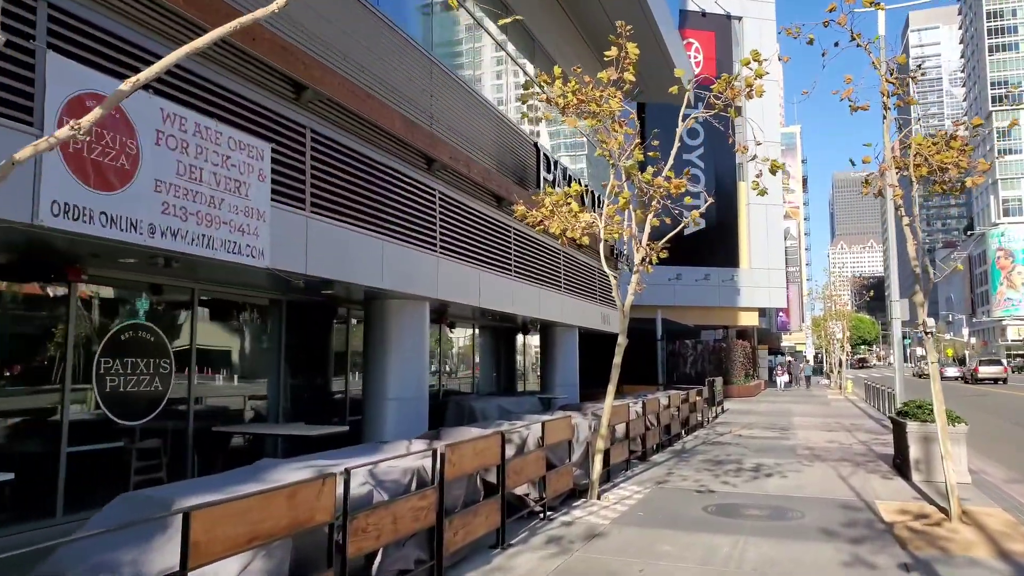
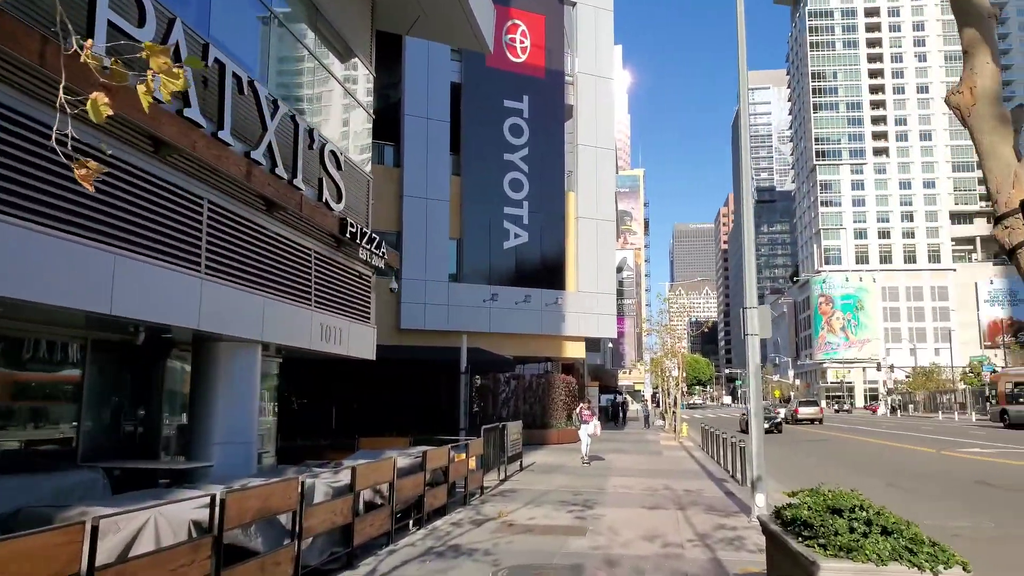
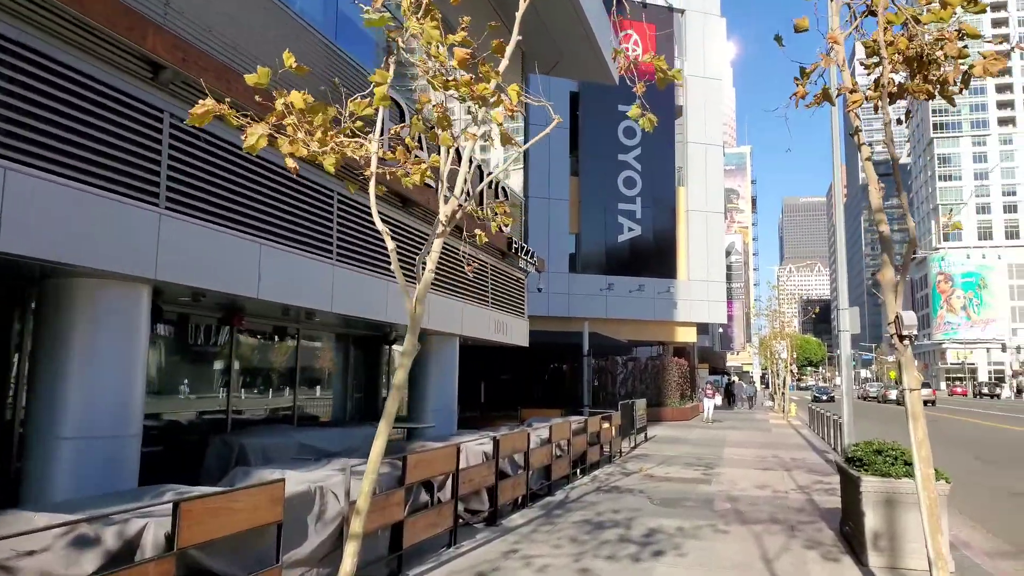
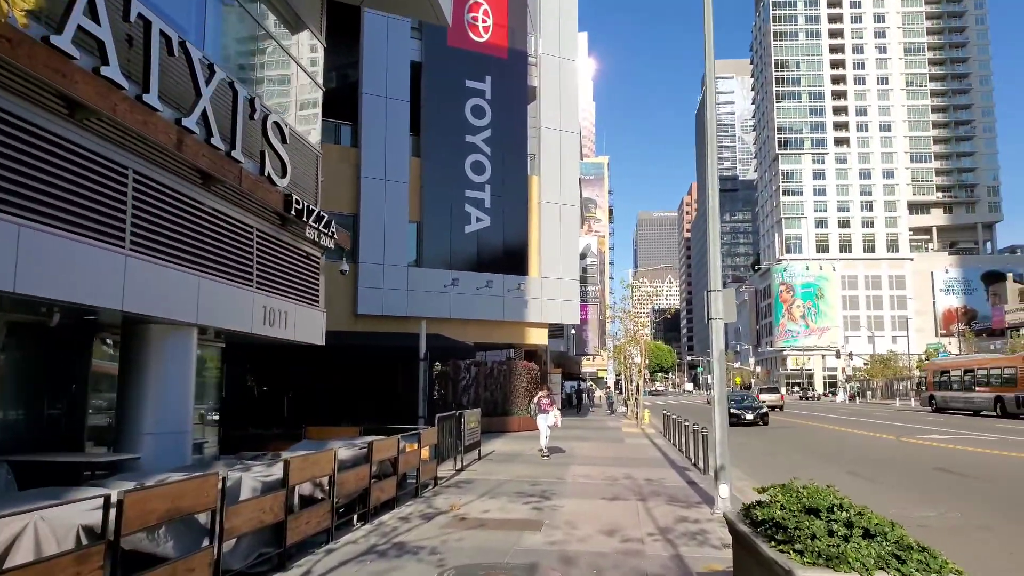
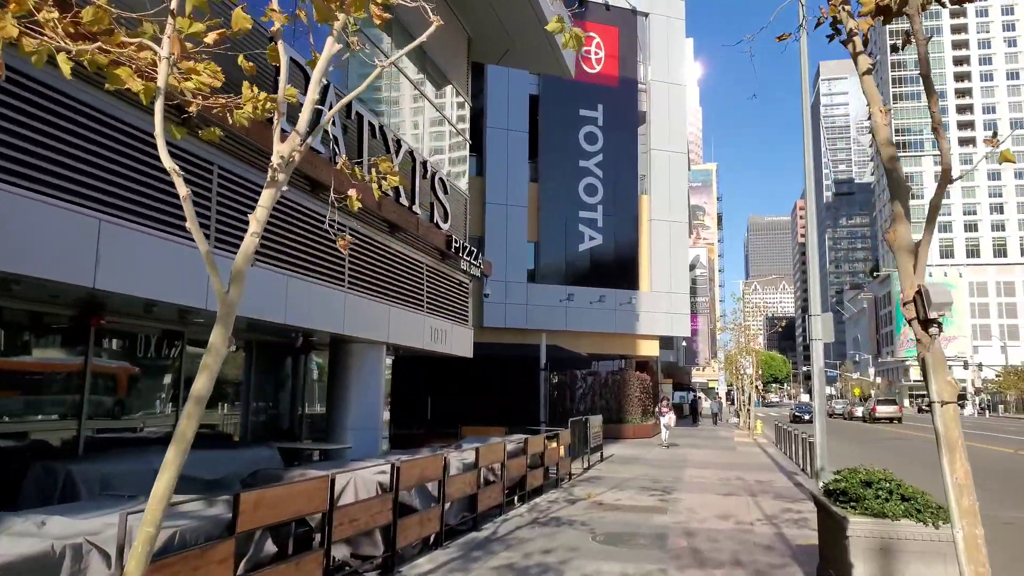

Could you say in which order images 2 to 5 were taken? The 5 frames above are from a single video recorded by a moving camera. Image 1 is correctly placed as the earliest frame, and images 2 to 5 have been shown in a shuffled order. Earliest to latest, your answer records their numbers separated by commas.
3, 5, 2, 4
